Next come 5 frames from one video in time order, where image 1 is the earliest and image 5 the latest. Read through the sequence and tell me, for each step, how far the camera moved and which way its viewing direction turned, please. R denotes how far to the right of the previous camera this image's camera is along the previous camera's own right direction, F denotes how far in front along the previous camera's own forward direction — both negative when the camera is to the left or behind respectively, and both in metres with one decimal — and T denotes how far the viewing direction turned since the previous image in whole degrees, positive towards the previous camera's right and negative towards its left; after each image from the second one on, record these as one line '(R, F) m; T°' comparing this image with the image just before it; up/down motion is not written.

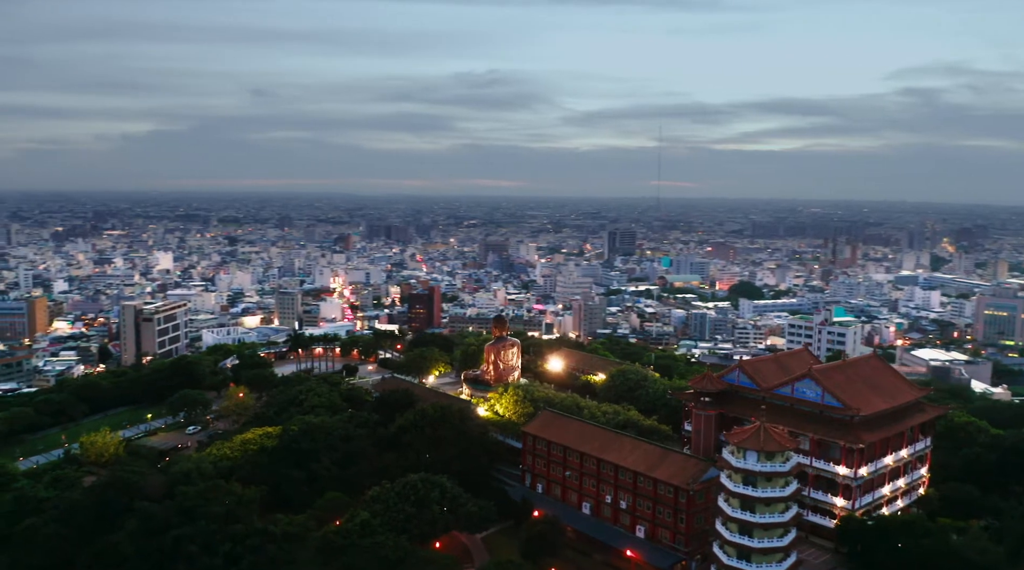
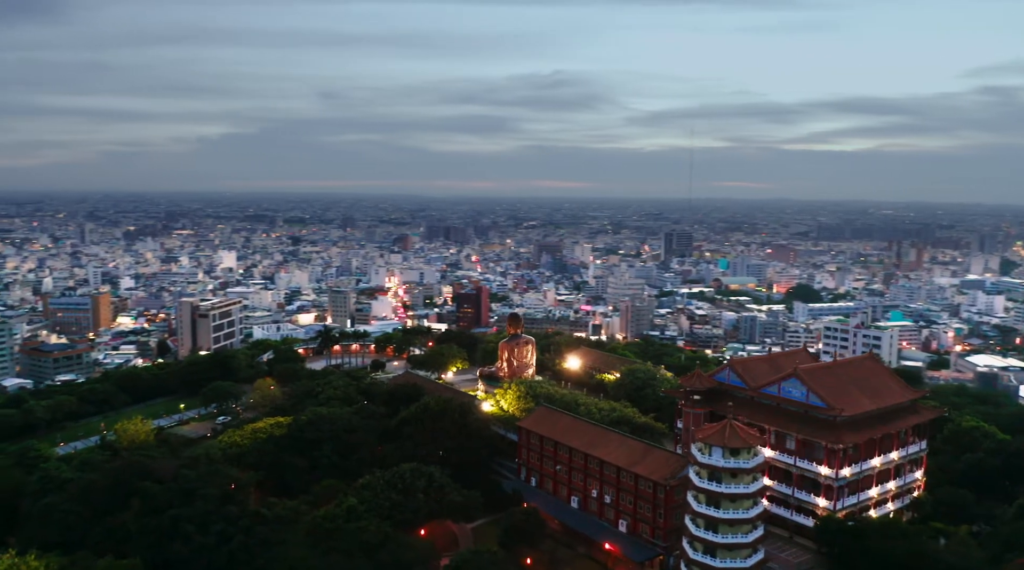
(+2.6, -0.7) m; -4°
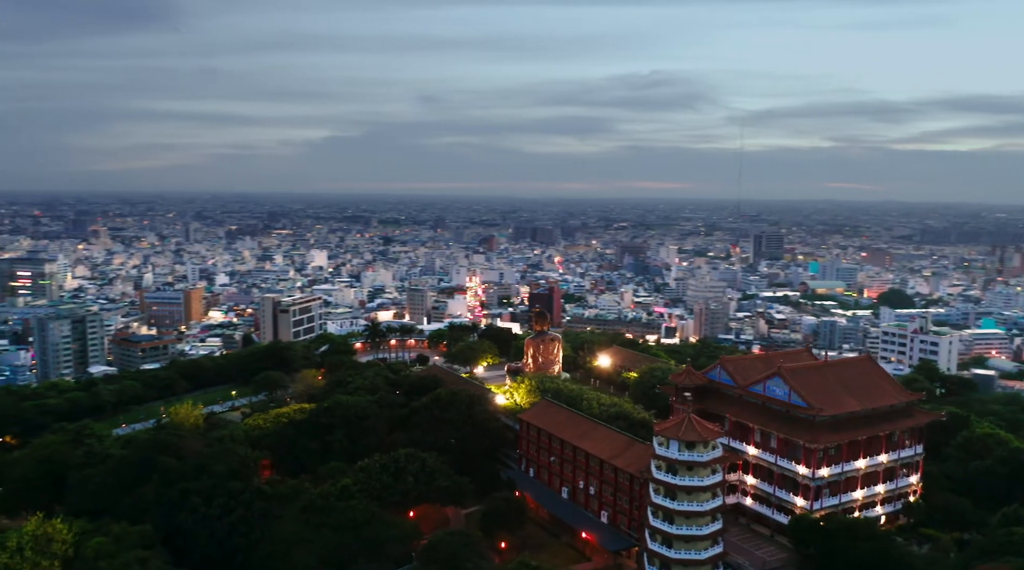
(+3.7, -1.0) m; -6°
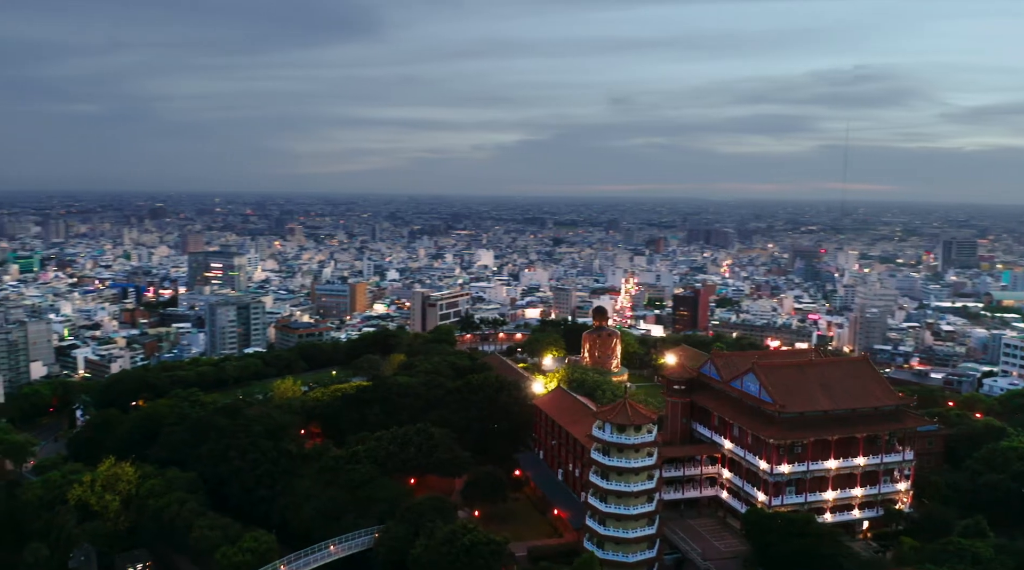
(+7.2, -1.7) m; -12°
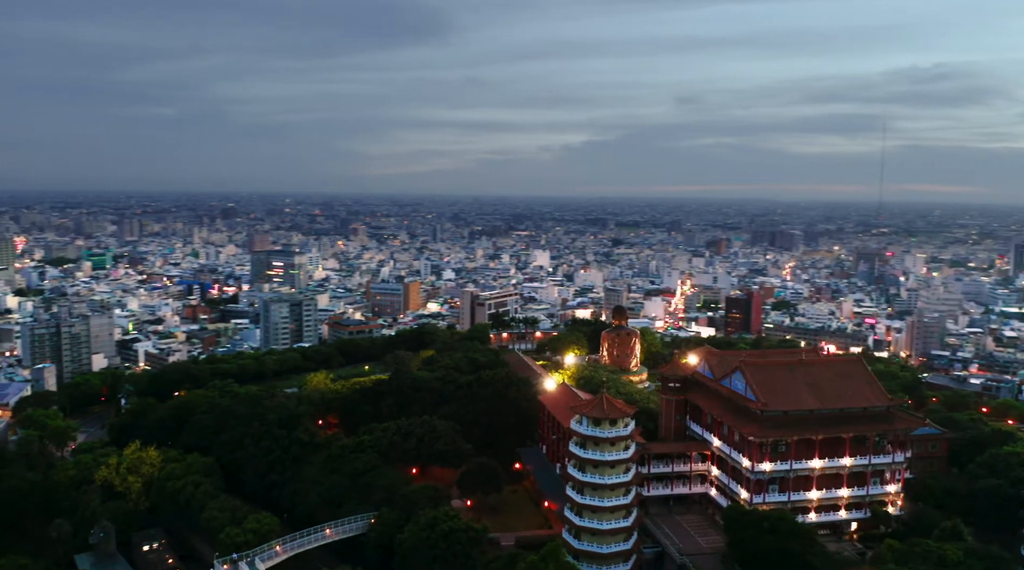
(+2.6, -0.8) m; -4°
